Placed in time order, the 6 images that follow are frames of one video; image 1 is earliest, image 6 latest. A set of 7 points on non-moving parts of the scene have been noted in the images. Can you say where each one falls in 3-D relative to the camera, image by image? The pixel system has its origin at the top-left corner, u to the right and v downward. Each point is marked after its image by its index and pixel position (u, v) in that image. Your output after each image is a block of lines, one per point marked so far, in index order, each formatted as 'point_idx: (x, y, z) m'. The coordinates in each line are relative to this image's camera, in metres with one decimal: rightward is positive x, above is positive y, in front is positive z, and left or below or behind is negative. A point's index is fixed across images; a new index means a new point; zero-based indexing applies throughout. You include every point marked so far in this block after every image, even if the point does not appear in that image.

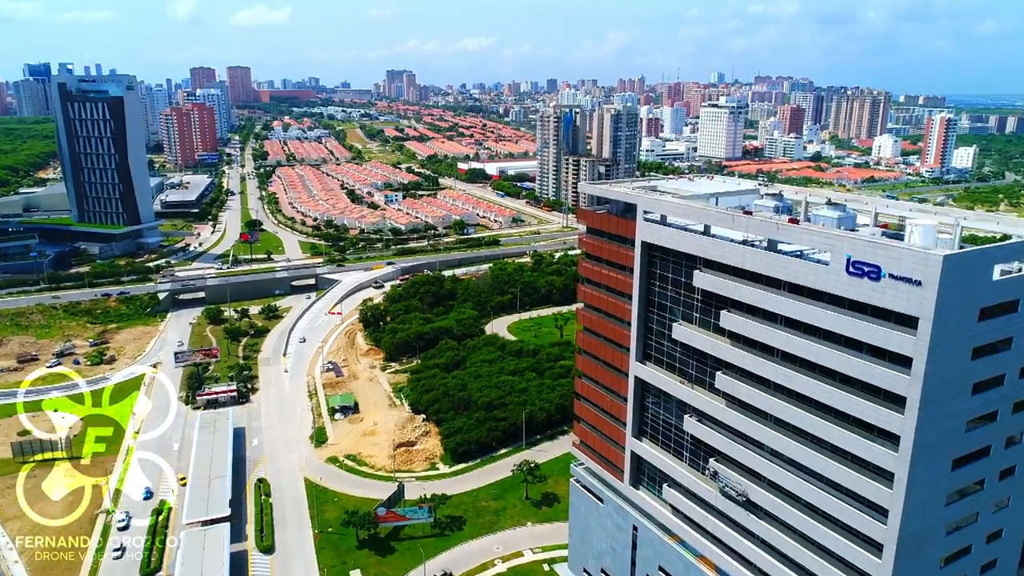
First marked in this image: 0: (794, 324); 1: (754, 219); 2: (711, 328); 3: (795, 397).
0: (+6.6, -0.8, +16.1) m
1: (+5.8, +1.6, +16.5) m
2: (+5.3, -1.1, +18.2) m
3: (+6.7, -2.6, +16.3) m
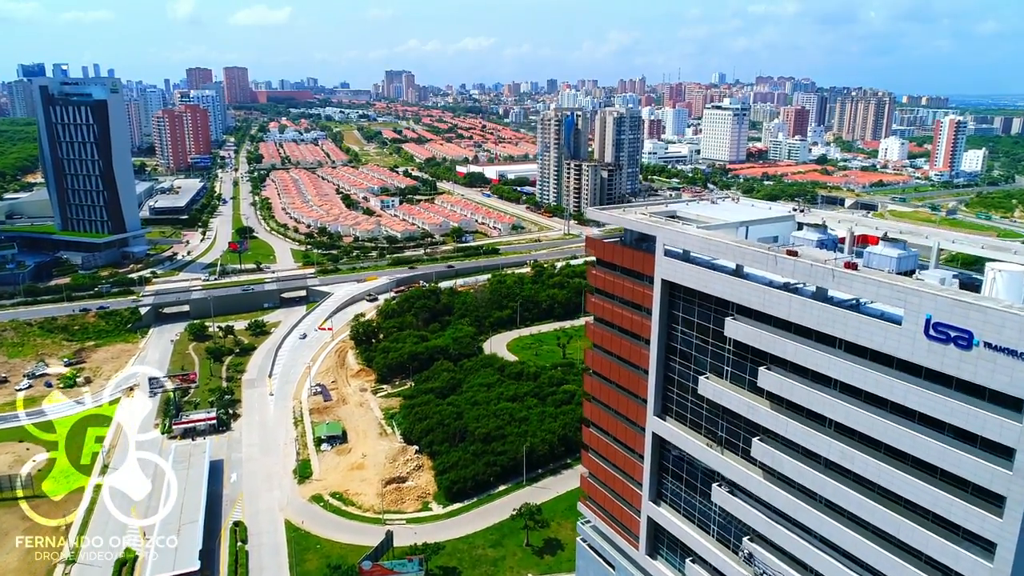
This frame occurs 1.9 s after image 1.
0: (+6.6, -2.0, +13.3) m
1: (+5.8, +0.5, +13.7) m
2: (+5.3, -2.2, +15.4) m
3: (+6.7, -3.7, +13.5) m
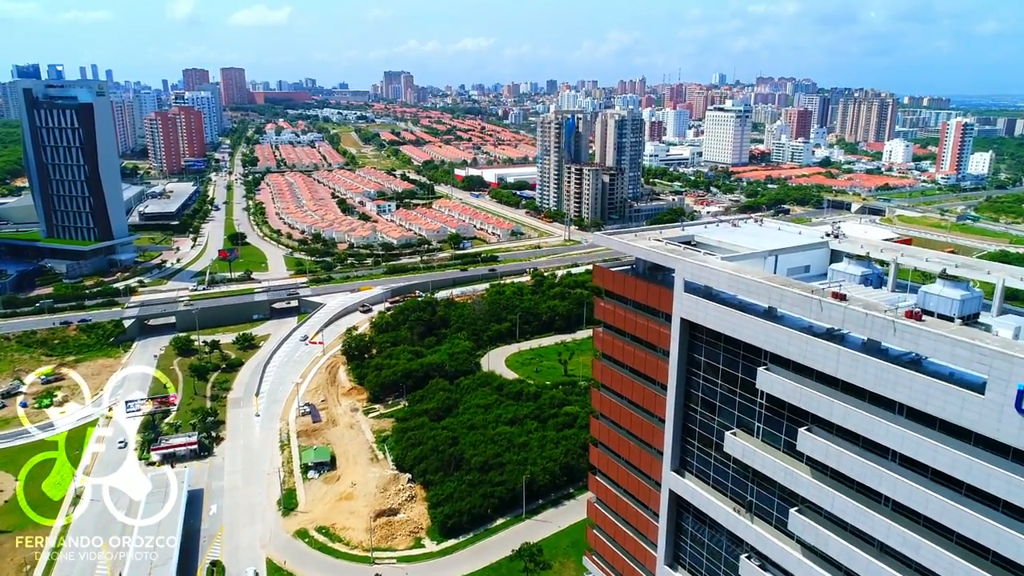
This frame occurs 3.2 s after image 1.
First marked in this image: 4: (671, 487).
0: (+6.5, -2.8, +11.2) m
1: (+5.7, -0.4, +11.5) m
2: (+5.2, -3.1, +13.3) m
3: (+6.6, -4.6, +11.4) m
4: (+3.6, -4.6, +15.8) m
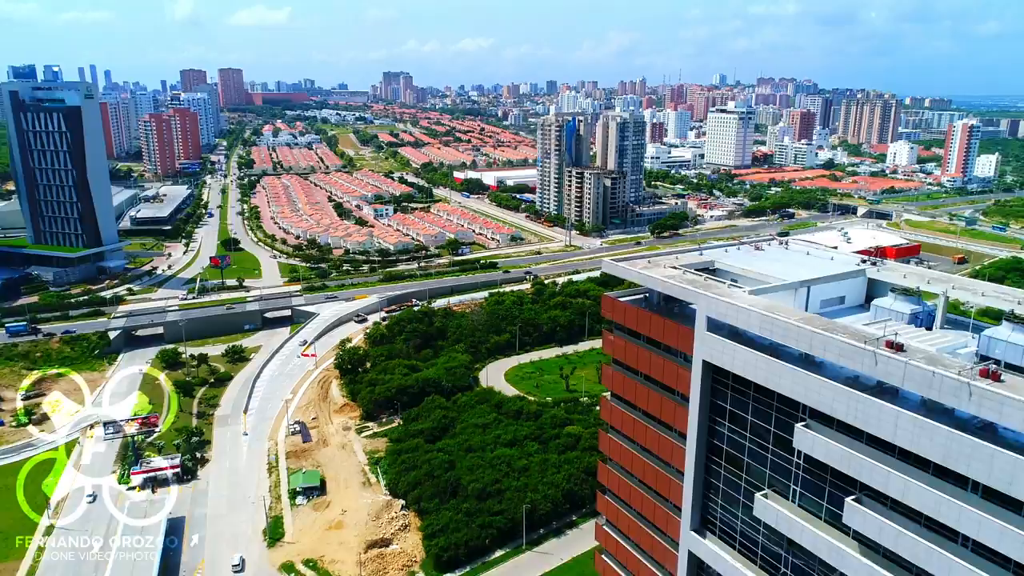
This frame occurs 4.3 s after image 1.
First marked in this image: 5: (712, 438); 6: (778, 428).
0: (+6.5, -3.6, +9.3) m
1: (+5.7, -1.1, +9.7) m
2: (+5.2, -3.8, +11.5) m
3: (+6.6, -5.3, +9.6) m
4: (+3.6, -5.3, +14.0) m
5: (+3.9, -3.0, +13.5) m
6: (+4.7, -2.5, +12.1) m
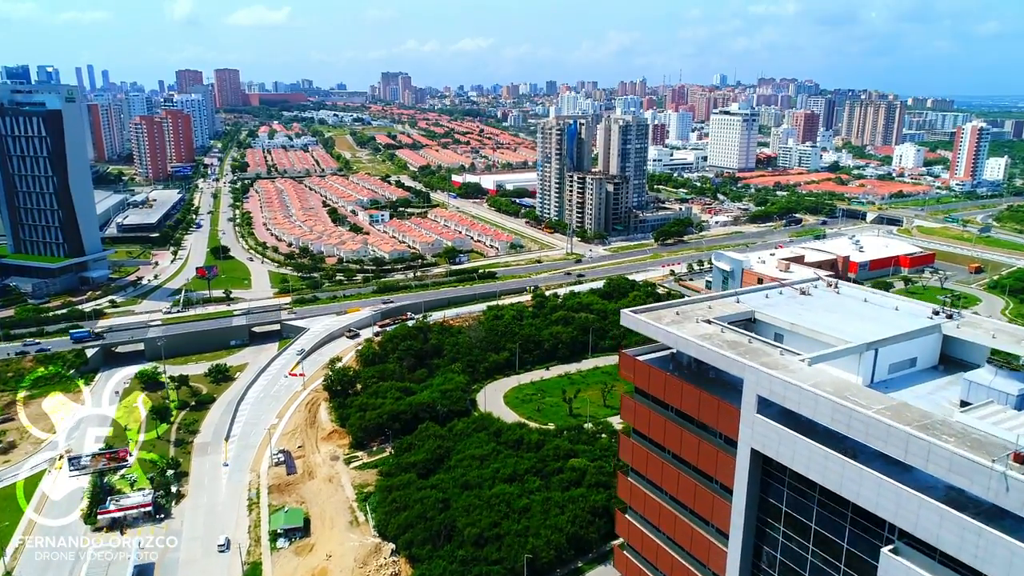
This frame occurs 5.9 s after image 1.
0: (+6.5, -4.6, +6.7) m
1: (+5.7, -2.2, +7.1) m
2: (+5.2, -4.9, +8.8) m
3: (+6.6, -6.4, +6.9) m
4: (+3.6, -6.4, +11.4) m
5: (+3.9, -4.0, +10.9) m
6: (+4.7, -3.5, +9.4) m
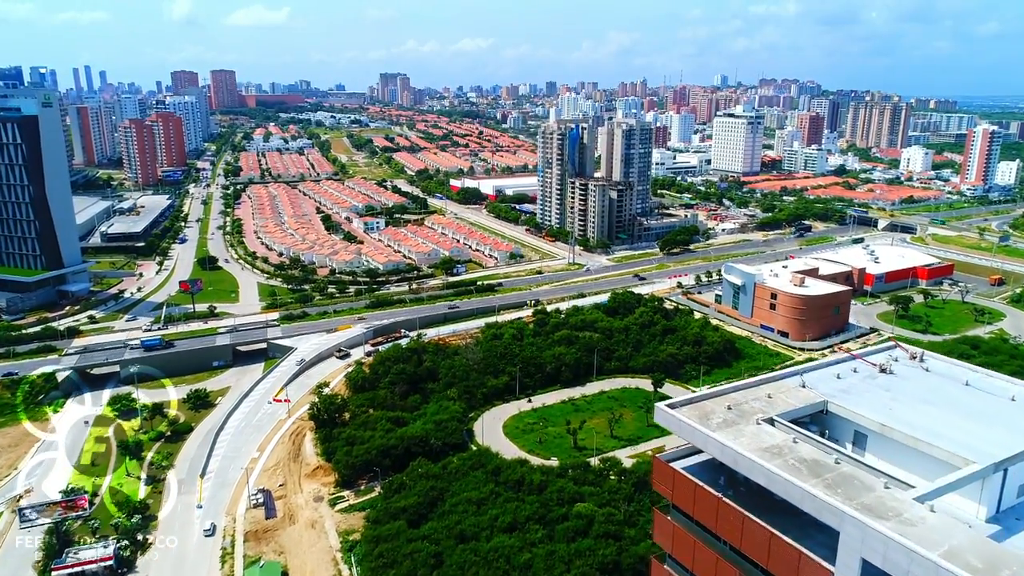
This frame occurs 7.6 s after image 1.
0: (+6.5, -5.9, +3.6) m
1: (+5.7, -3.4, +4.0) m
2: (+5.2, -6.1, +5.8) m
3: (+6.6, -7.6, +3.9) m
4: (+3.6, -7.6, +8.3) m
5: (+3.9, -5.3, +7.8) m
6: (+4.7, -4.8, +6.4) m
